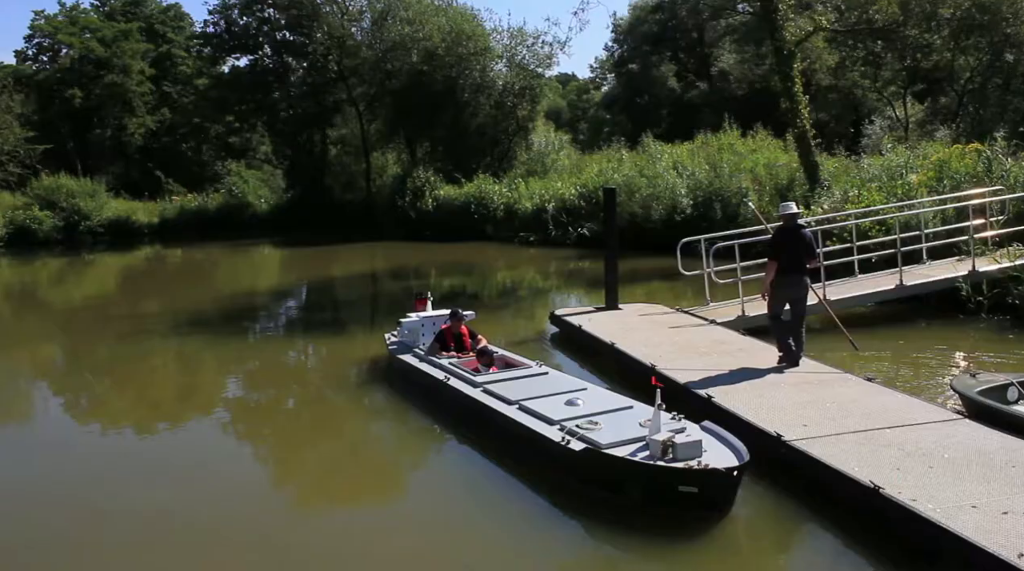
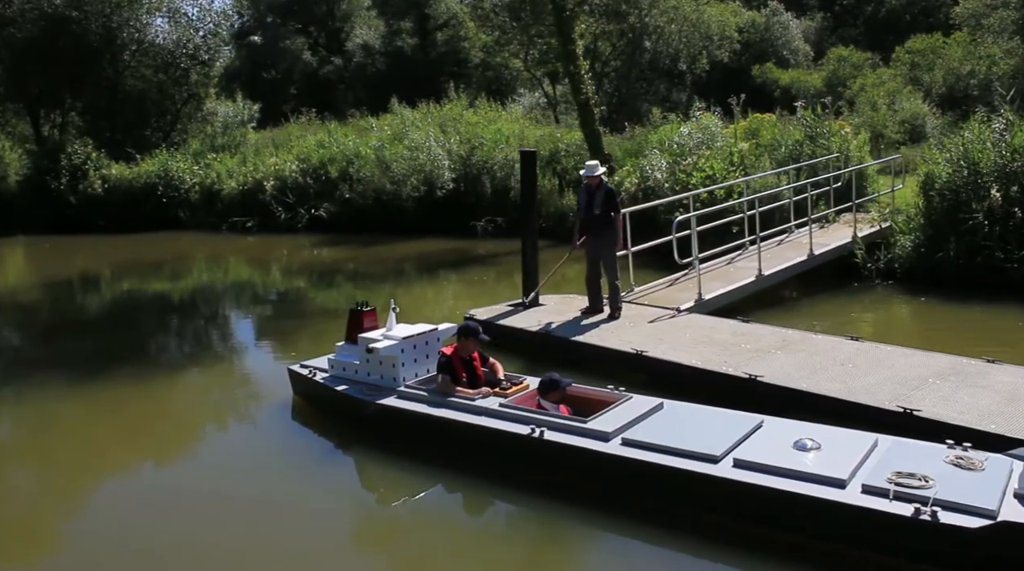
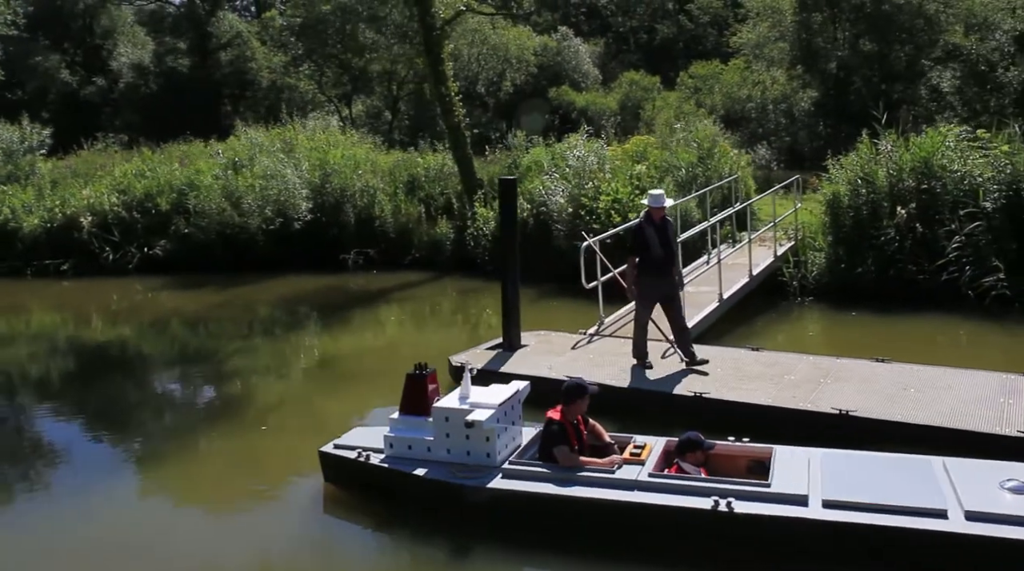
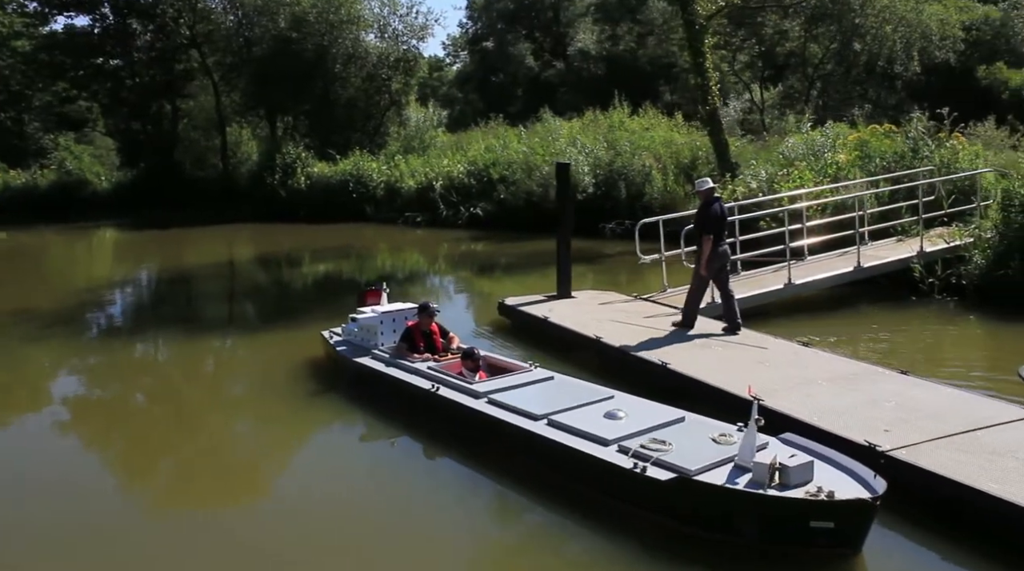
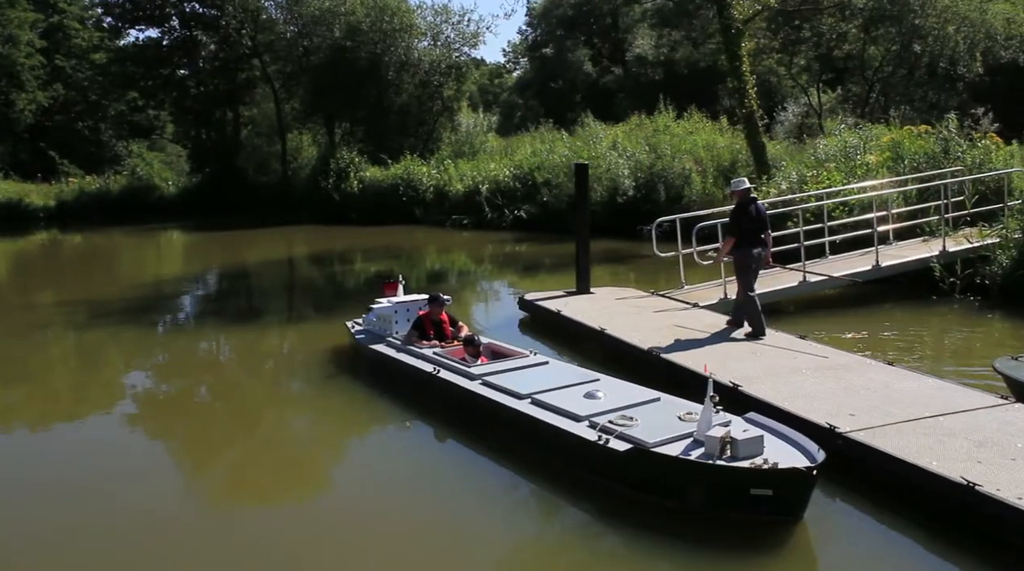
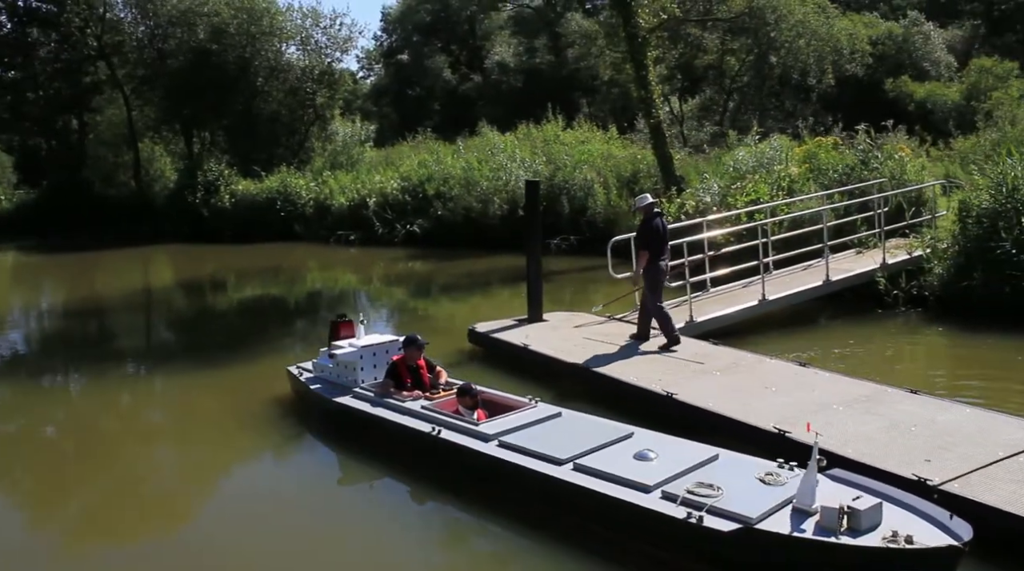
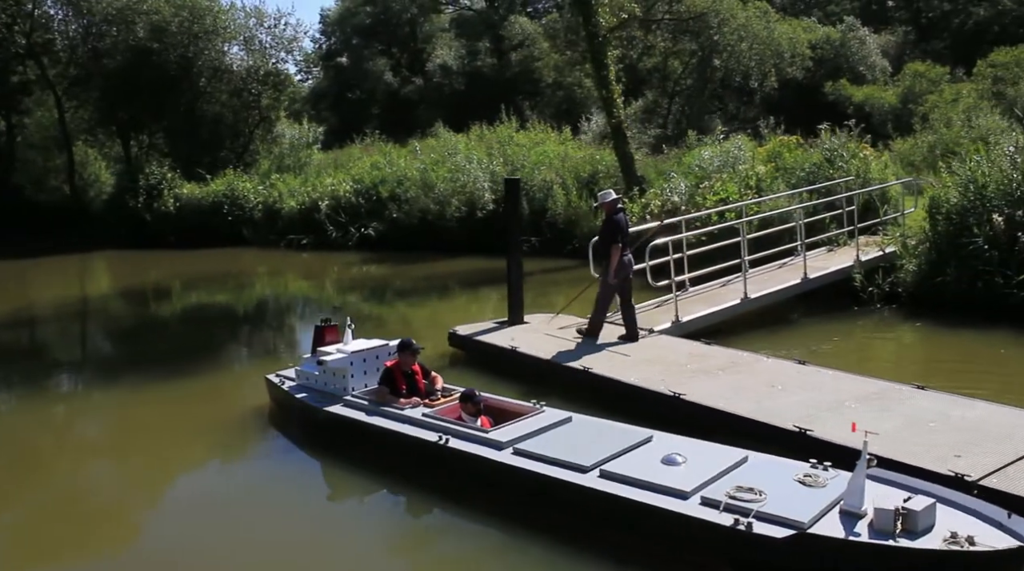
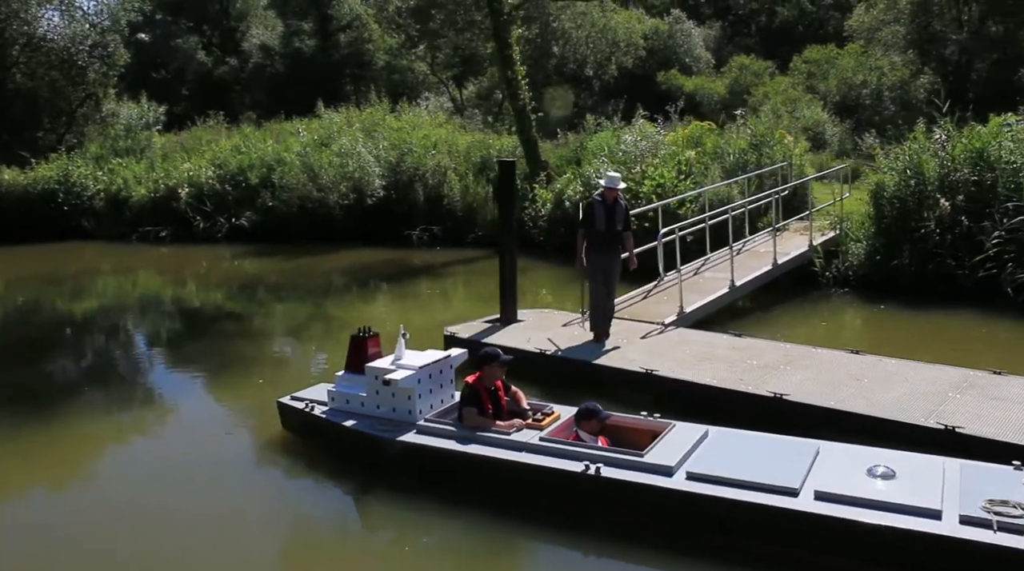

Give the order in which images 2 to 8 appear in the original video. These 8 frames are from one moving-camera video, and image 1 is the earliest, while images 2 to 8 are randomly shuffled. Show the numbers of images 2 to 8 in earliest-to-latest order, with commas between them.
5, 4, 6, 7, 2, 8, 3
